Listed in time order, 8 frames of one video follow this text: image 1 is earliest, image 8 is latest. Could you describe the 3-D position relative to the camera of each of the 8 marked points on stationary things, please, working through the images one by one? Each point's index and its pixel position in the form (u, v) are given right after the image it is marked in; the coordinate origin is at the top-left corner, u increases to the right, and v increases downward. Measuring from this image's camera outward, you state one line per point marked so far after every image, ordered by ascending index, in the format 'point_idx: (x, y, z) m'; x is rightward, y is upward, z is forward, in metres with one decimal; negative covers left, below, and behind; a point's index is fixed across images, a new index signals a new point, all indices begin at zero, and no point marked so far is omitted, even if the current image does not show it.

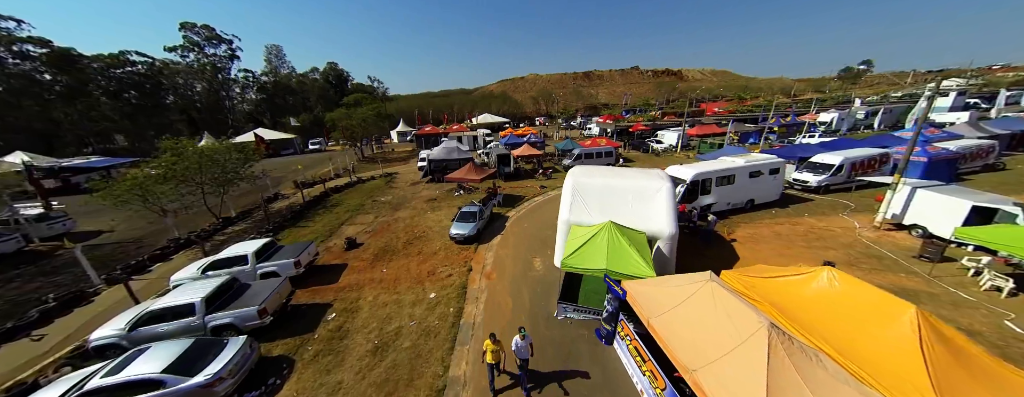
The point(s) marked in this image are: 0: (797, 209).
0: (+14.8, -0.5, +14.5) m
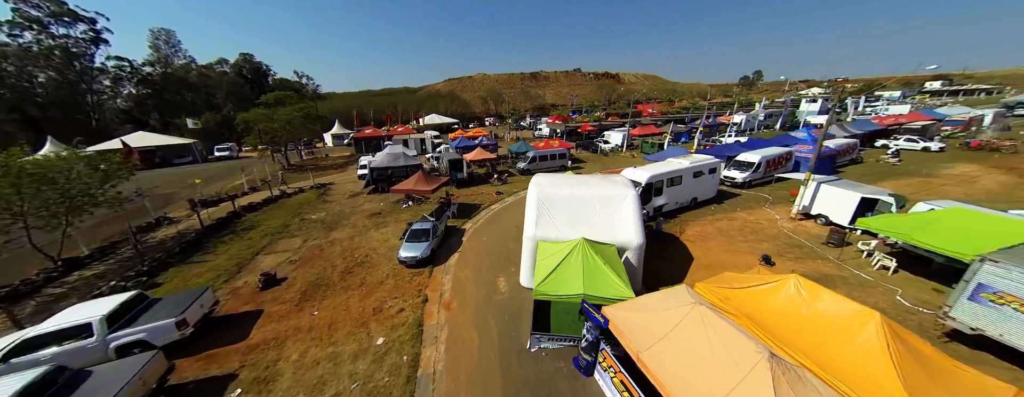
0: (+12.5, -0.4, +15.8) m
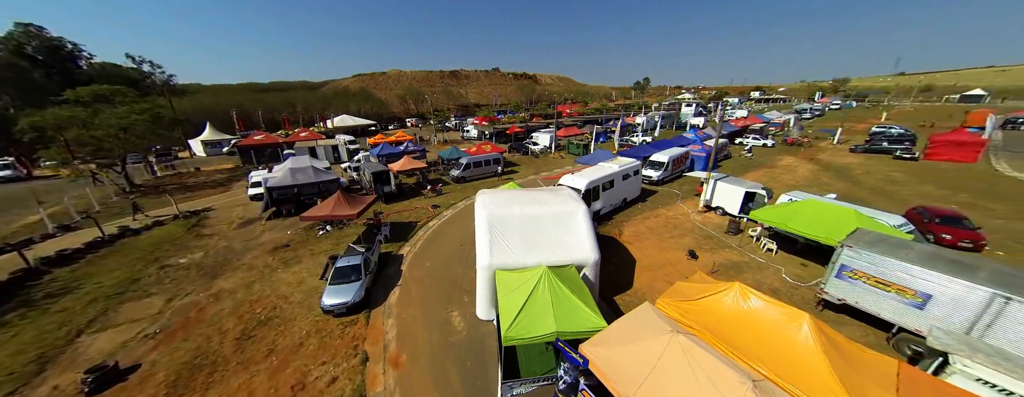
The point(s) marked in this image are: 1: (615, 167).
0: (+9.0, -0.2, +17.7) m
1: (+6.1, +1.9, +16.4) m
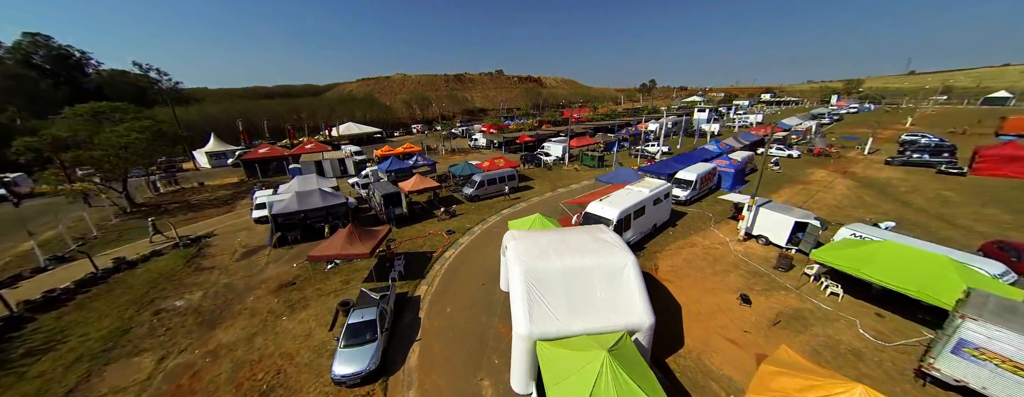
0: (+10.2, -1.7, +16.4) m
1: (+7.2, +0.4, +15.1) m
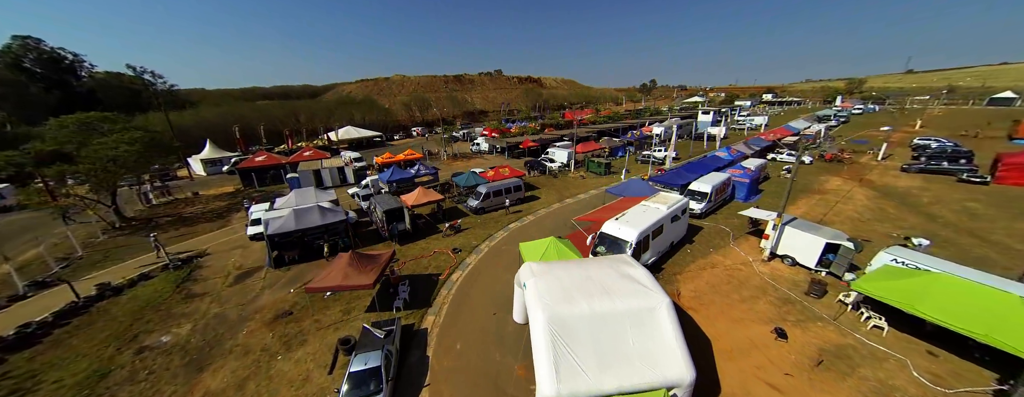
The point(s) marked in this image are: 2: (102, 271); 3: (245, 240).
0: (+10.7, -2.5, +15.6) m
1: (+7.8, -0.4, +14.3) m
2: (-20.8, -3.7, +14.1) m
3: (-16.5, -2.6, +17.1) m
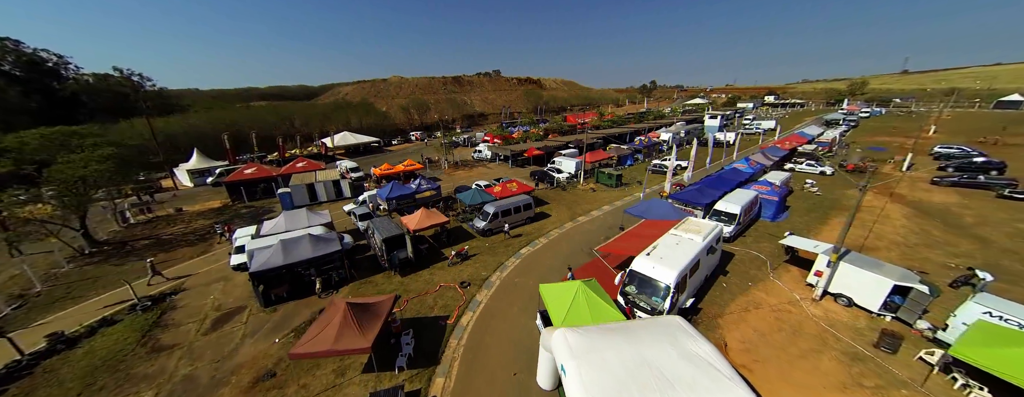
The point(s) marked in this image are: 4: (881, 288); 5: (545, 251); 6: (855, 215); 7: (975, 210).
0: (+11.4, -3.8, +14.0) m
1: (+8.5, -1.8, +12.7) m
2: (-20.1, -5.1, +12.3) m
3: (-15.8, -4.0, +15.4) m
4: (+14.2, -3.5, +10.7) m
5: (+2.1, -3.3, +17.4) m
6: (+23.8, -1.2, +19.3) m
7: (+31.7, -0.8, +19.0) m
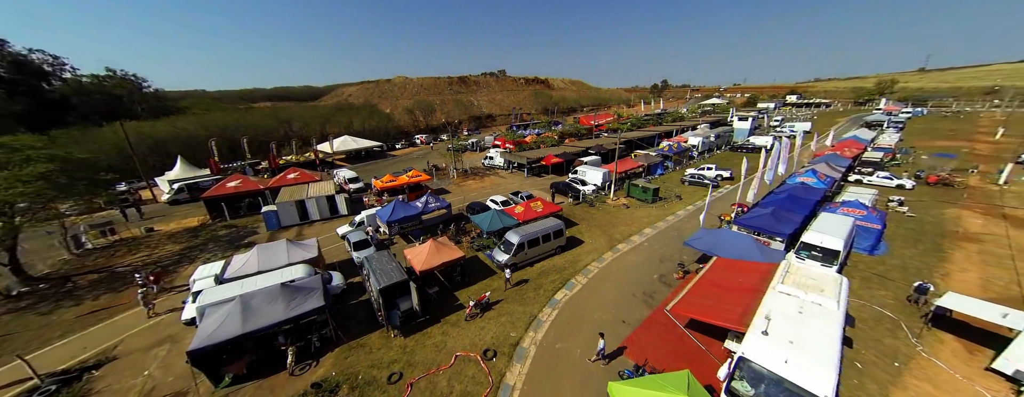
0: (+13.0, -5.3, +10.0) m
1: (+10.0, -3.2, +8.8) m
2: (-18.6, -6.5, +8.8) m
3: (-14.2, -5.4, +11.8) m
4: (+15.7, -4.9, +6.7) m
5: (+3.6, -4.7, +13.6) m
6: (+25.5, -2.7, +15.1) m
7: (+33.3, -2.3, +14.7) m
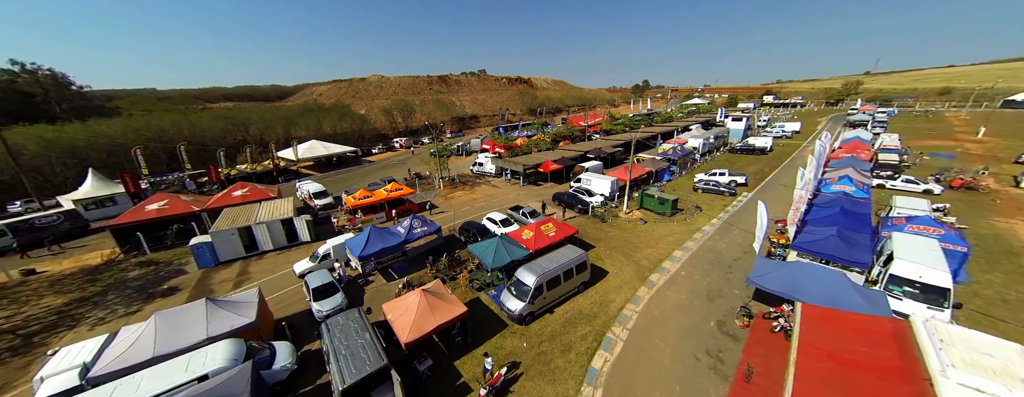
0: (+14.0, -6.3, +7.1) m
1: (+11.1, -4.2, +5.7) m
2: (-17.4, -8.1, +4.0) m
3: (-13.2, -7.0, +7.2) m
4: (+16.9, -5.8, +4.0) m
5: (+4.5, -5.9, +10.1) m
6: (+26.1, -3.4, +13.0) m
7: (+33.9, -2.8, +13.1) m
